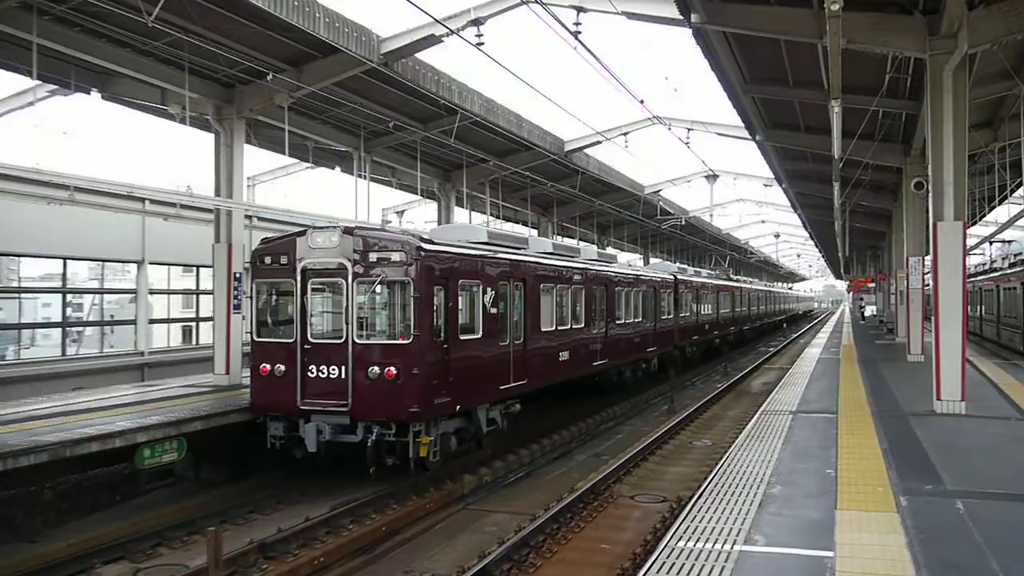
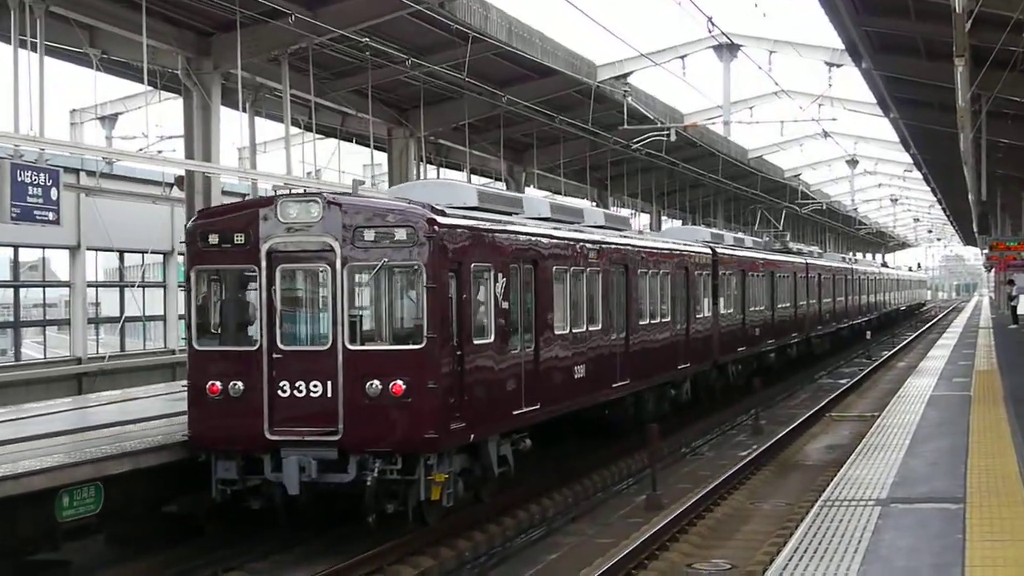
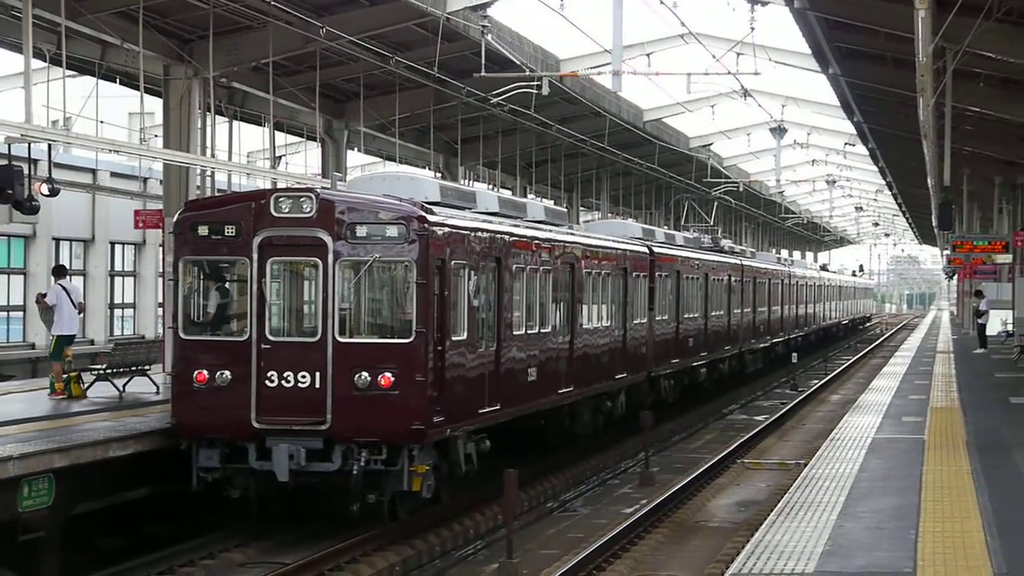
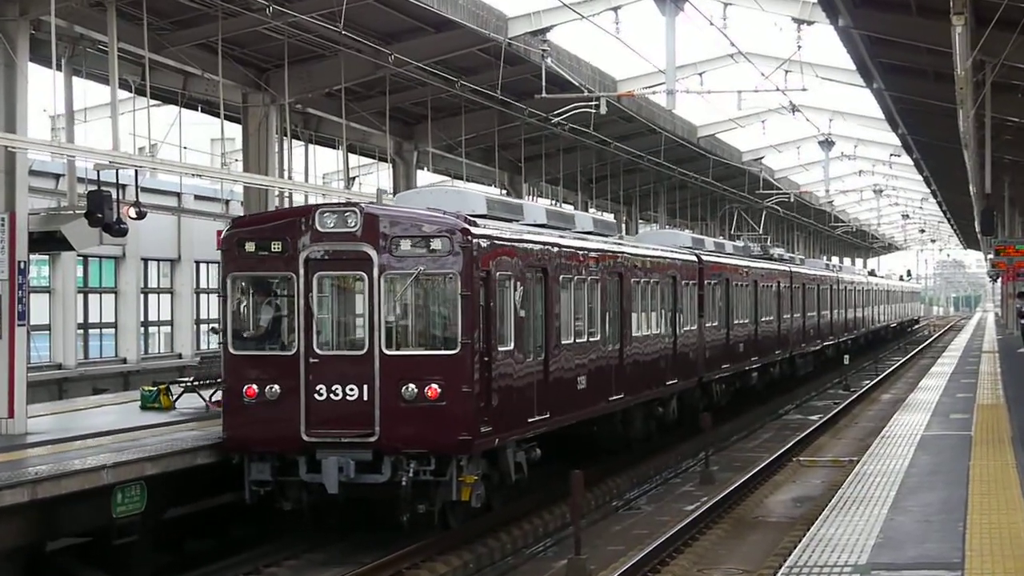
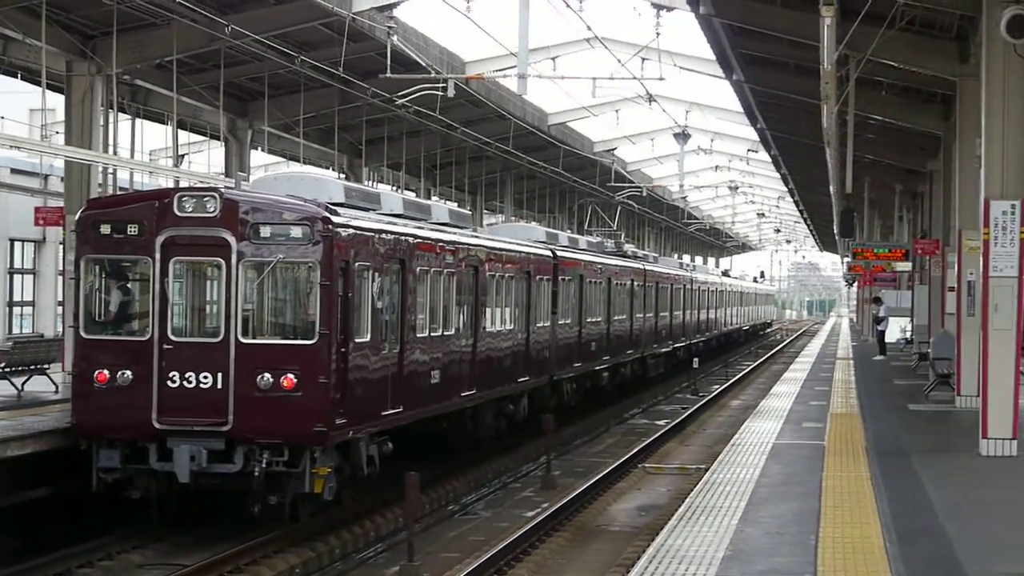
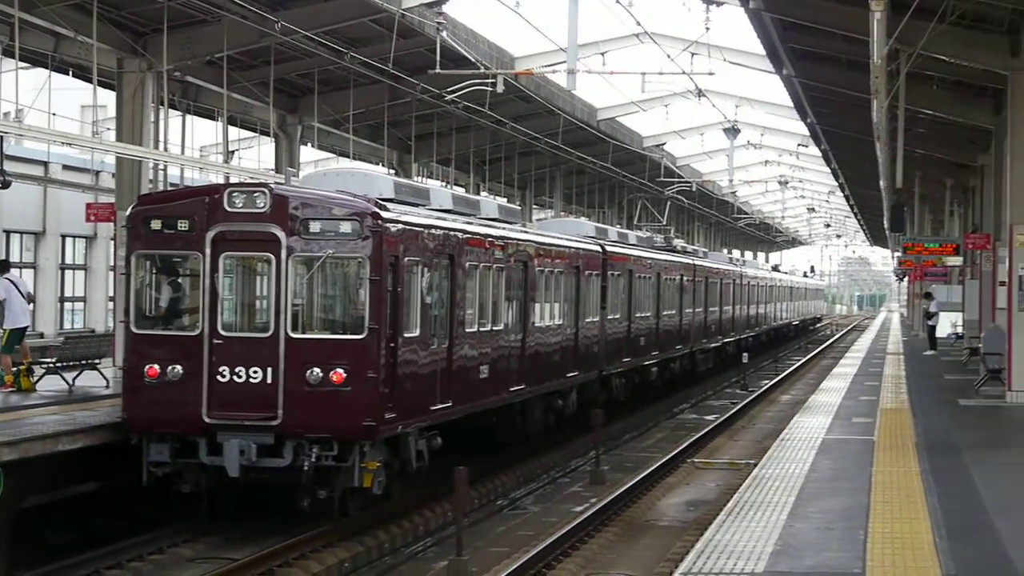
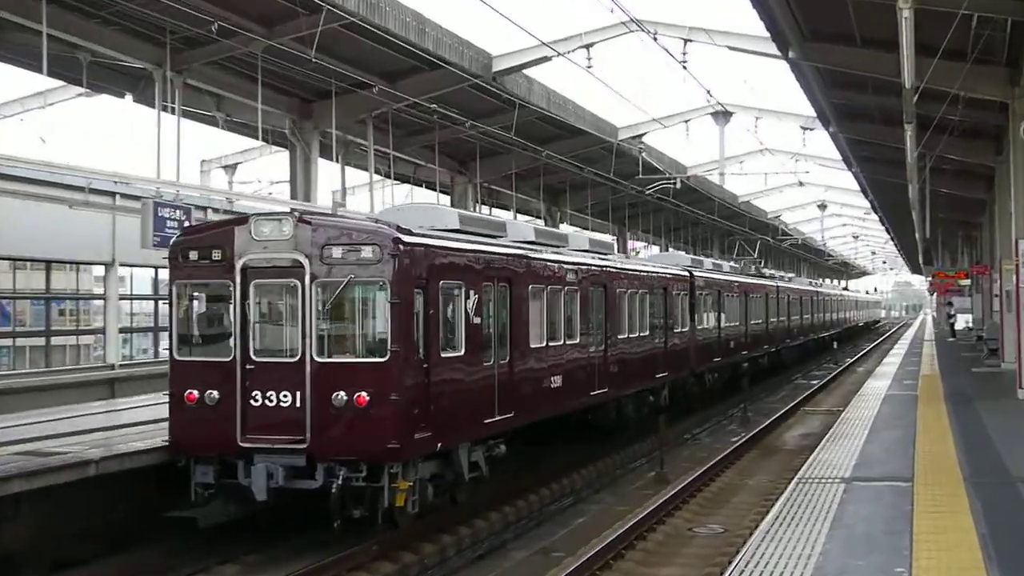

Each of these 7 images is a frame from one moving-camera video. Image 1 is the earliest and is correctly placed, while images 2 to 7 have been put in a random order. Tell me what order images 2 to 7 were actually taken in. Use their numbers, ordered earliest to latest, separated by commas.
7, 2, 4, 3, 6, 5
